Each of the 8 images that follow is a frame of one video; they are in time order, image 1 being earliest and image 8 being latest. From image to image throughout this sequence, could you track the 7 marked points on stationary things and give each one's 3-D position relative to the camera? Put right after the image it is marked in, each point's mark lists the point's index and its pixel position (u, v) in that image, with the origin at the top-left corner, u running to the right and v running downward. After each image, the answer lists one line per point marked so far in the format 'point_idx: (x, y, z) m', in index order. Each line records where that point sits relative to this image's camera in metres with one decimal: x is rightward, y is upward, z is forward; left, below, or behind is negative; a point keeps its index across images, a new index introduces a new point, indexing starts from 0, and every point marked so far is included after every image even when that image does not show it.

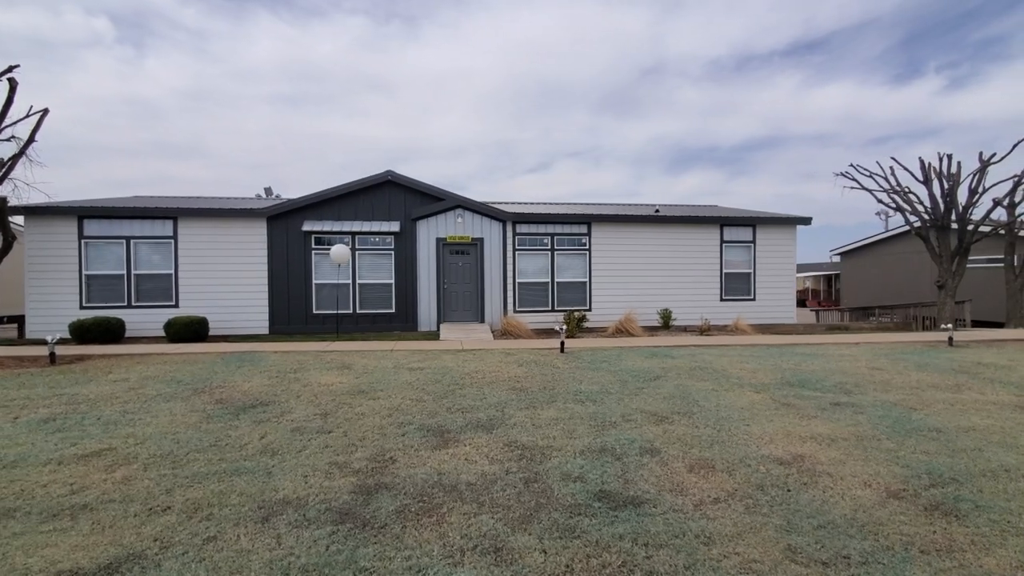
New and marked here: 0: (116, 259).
0: (-9.5, +0.7, +11.9) m
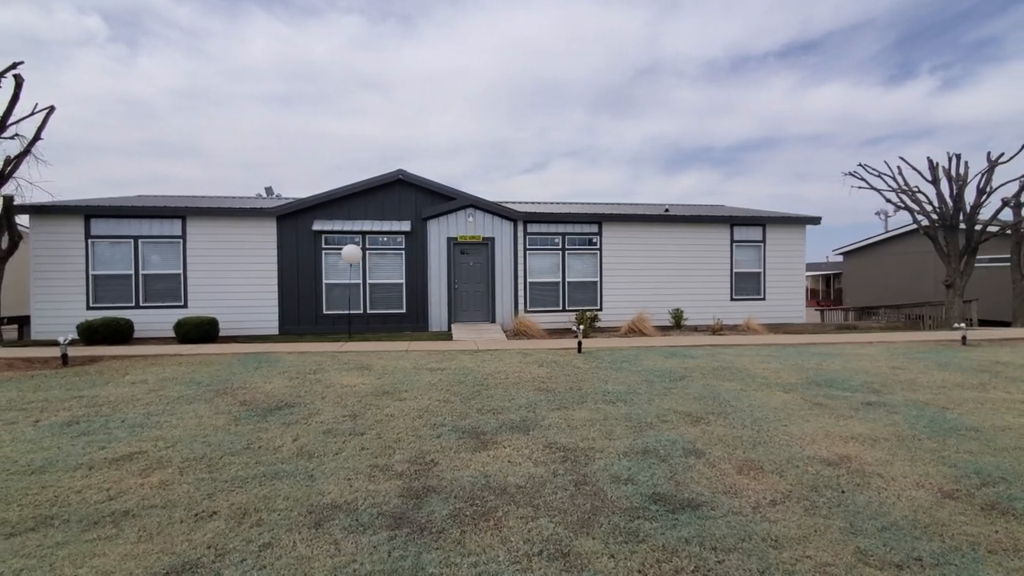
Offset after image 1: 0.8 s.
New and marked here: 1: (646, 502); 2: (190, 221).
0: (-9.2, +0.7, +11.7) m
1: (+1.0, -1.5, +3.5) m
2: (-7.7, +1.6, +11.8) m
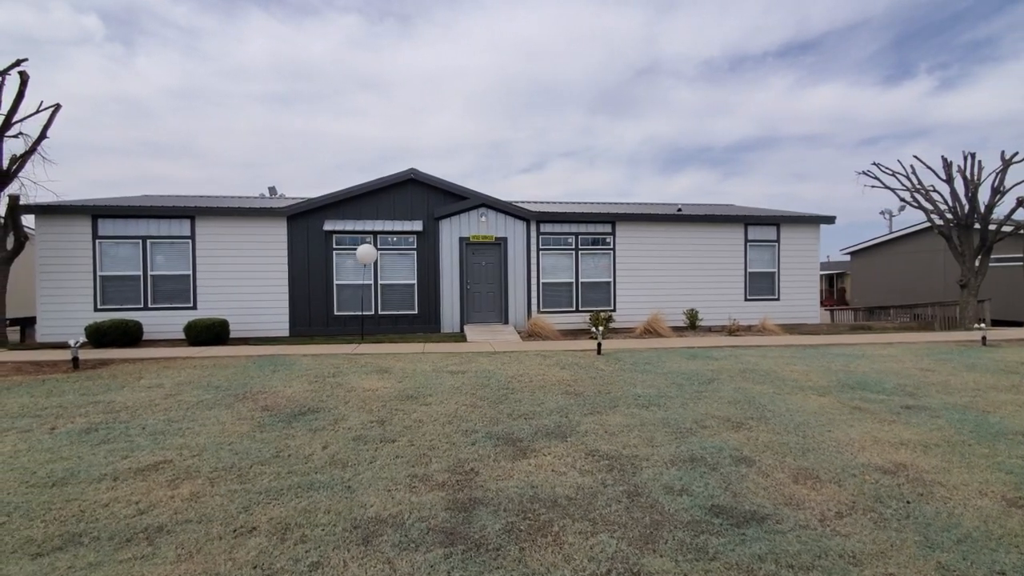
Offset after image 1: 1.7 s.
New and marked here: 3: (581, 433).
0: (-8.9, +0.7, +11.5) m
1: (+1.3, -1.5, +3.3) m
2: (-7.4, +1.6, +11.7) m
3: (+0.7, -1.4, +4.9) m
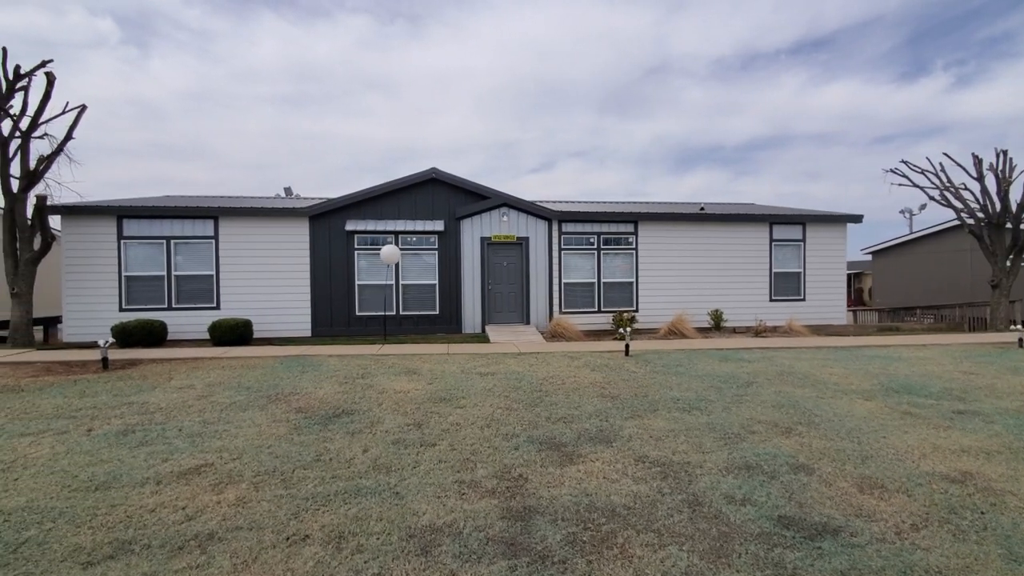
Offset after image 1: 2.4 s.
0: (-8.3, +0.7, +11.5) m
1: (+1.7, -1.5, +3.2) m
2: (-6.9, +1.6, +11.7) m
3: (+1.1, -1.5, +4.8) m
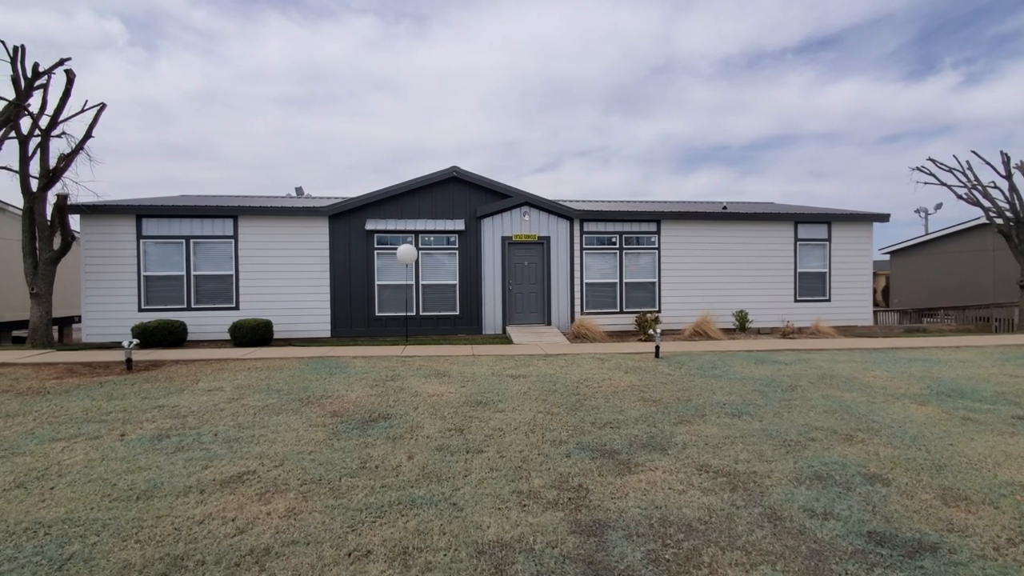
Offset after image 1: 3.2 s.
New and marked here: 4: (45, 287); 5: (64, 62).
0: (-7.8, +0.7, +11.4) m
1: (+2.2, -1.6, +3.0) m
2: (-6.3, +1.6, +11.5) m
3: (+1.6, -1.5, +4.6) m
4: (-10.2, 0.0, +10.8) m
5: (-10.8, +5.4, +11.9) m
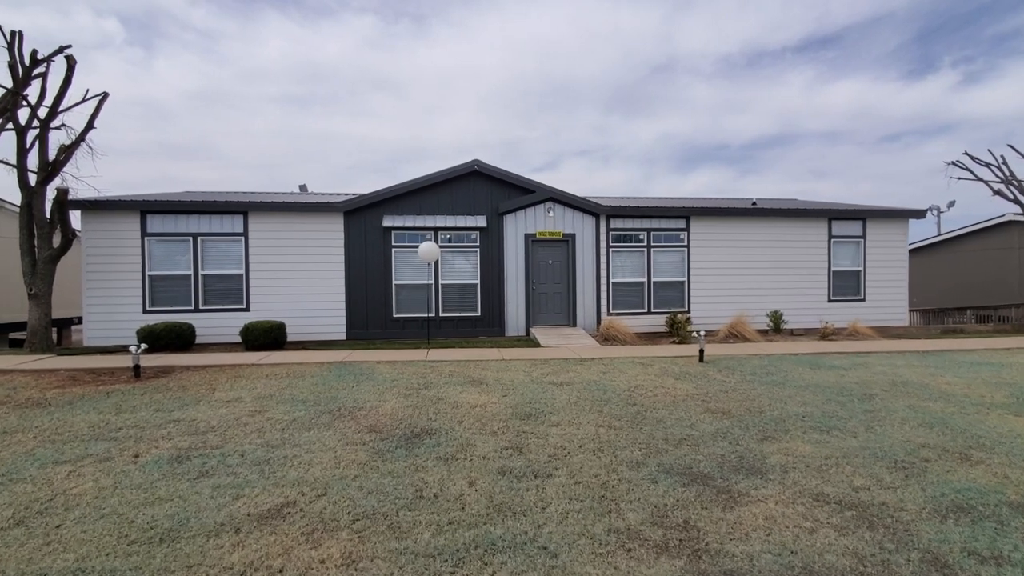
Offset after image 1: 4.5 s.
0: (-7.2, +0.6, +10.8) m
1: (+2.8, -1.5, +2.4) m
2: (-5.8, +1.6, +10.9) m
3: (+2.2, -1.5, +4.0) m
4: (-9.6, 0.0, +10.2) m
5: (-10.2, +5.4, +11.3) m
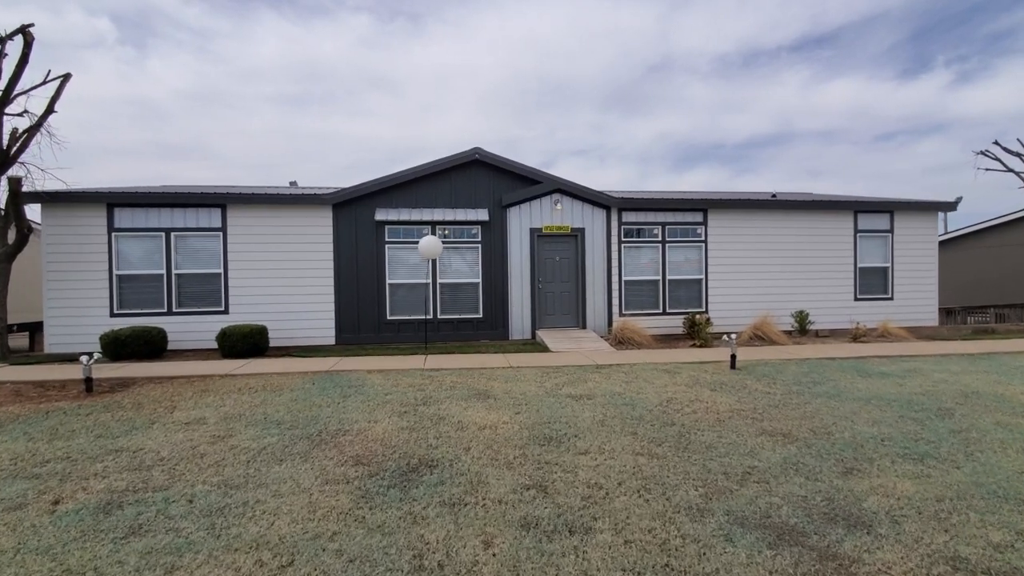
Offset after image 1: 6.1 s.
0: (-7.1, +0.6, +9.8) m
1: (+2.9, -1.5, +1.5) m
2: (-5.7, +1.6, +9.9) m
3: (+2.3, -1.4, +3.1) m
4: (-9.5, 0.0, +9.1) m
5: (-10.2, +5.4, +10.3) m
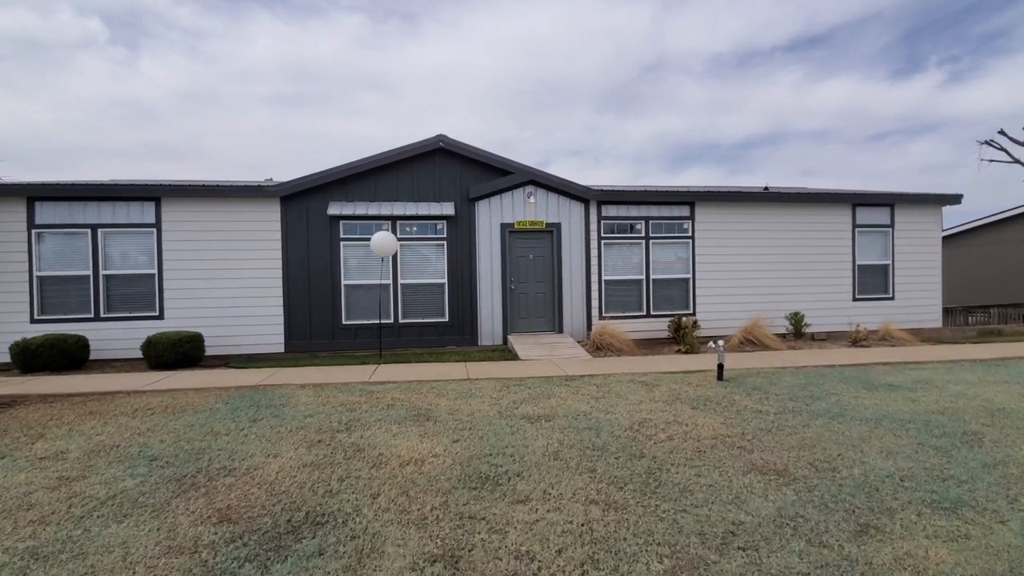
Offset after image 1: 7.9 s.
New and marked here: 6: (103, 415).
0: (-7.7, +0.6, +8.8) m
1: (+2.4, -1.5, +0.6) m
2: (-6.3, +1.5, +9.0) m
3: (+1.8, -1.4, +2.2) m
4: (-10.1, -0.1, +8.1) m
5: (-10.8, +5.4, +9.2) m
6: (-4.2, -1.3, +5.0) m
